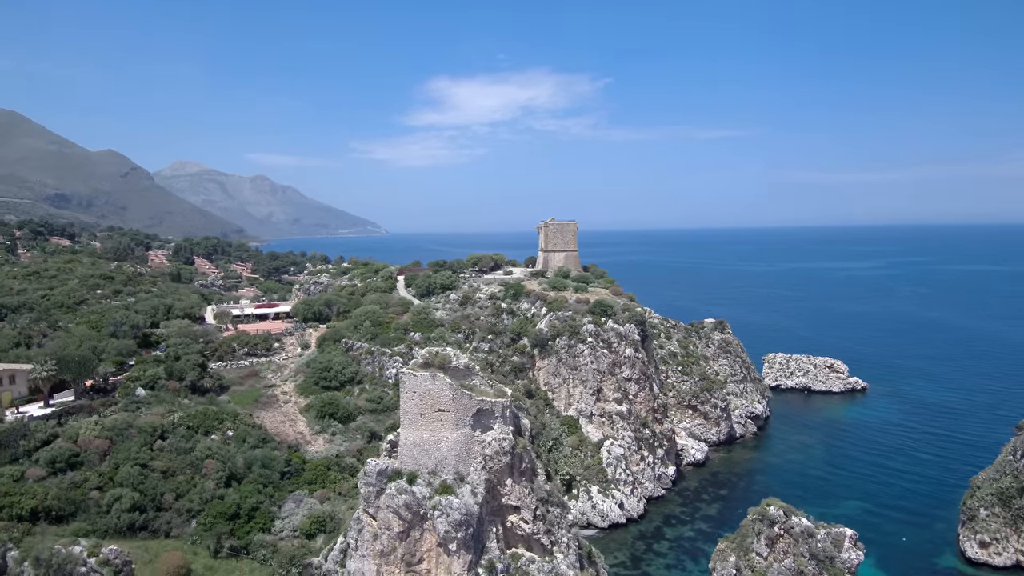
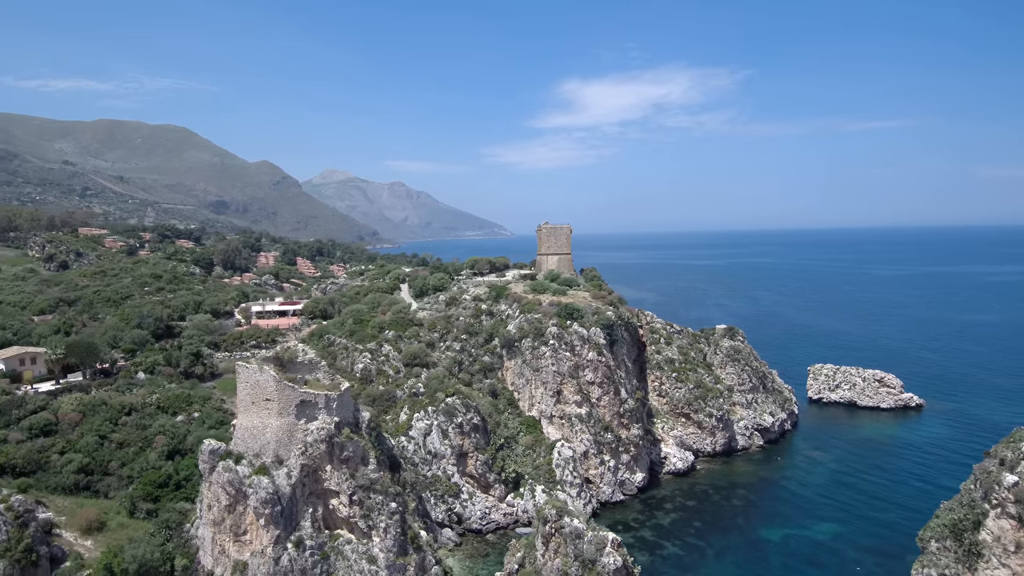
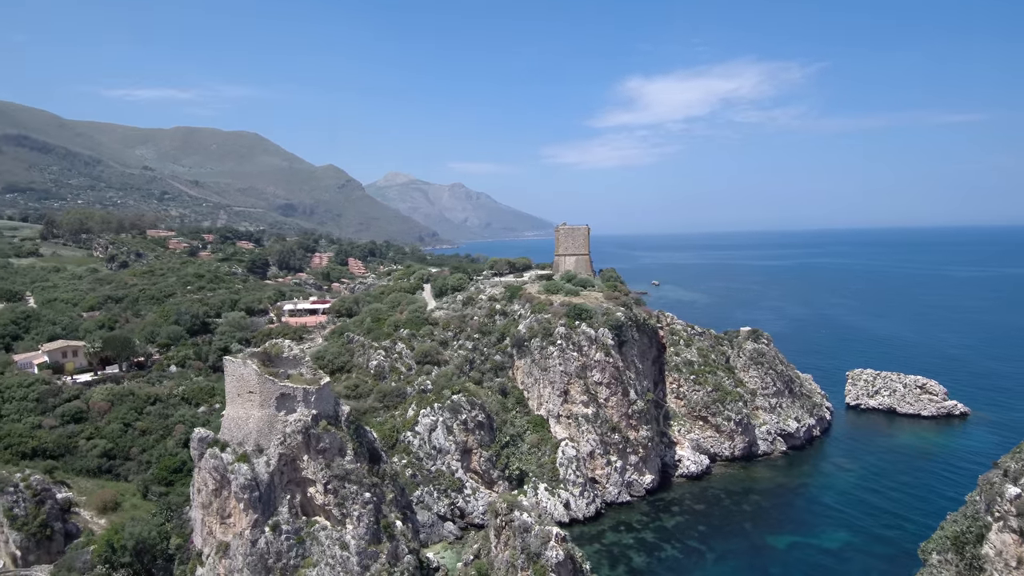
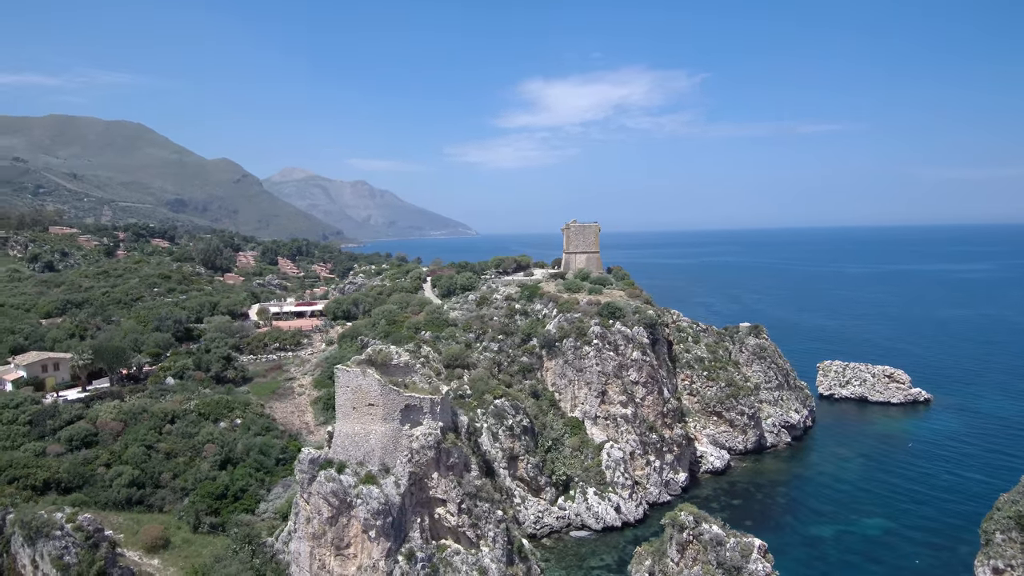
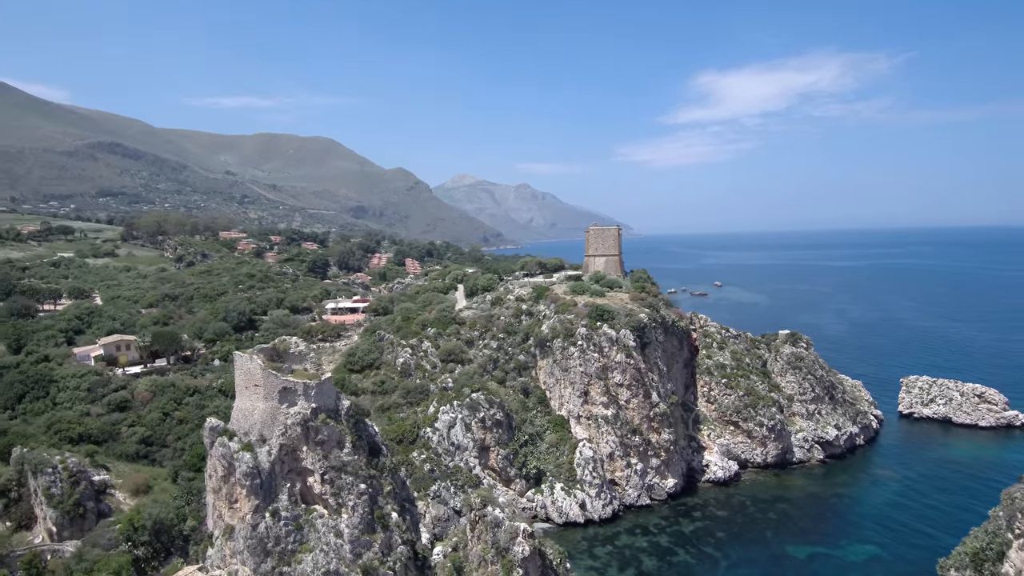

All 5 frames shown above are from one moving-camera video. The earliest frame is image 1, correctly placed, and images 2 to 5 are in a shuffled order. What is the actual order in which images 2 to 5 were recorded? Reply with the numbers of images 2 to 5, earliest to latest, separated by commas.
4, 2, 3, 5
